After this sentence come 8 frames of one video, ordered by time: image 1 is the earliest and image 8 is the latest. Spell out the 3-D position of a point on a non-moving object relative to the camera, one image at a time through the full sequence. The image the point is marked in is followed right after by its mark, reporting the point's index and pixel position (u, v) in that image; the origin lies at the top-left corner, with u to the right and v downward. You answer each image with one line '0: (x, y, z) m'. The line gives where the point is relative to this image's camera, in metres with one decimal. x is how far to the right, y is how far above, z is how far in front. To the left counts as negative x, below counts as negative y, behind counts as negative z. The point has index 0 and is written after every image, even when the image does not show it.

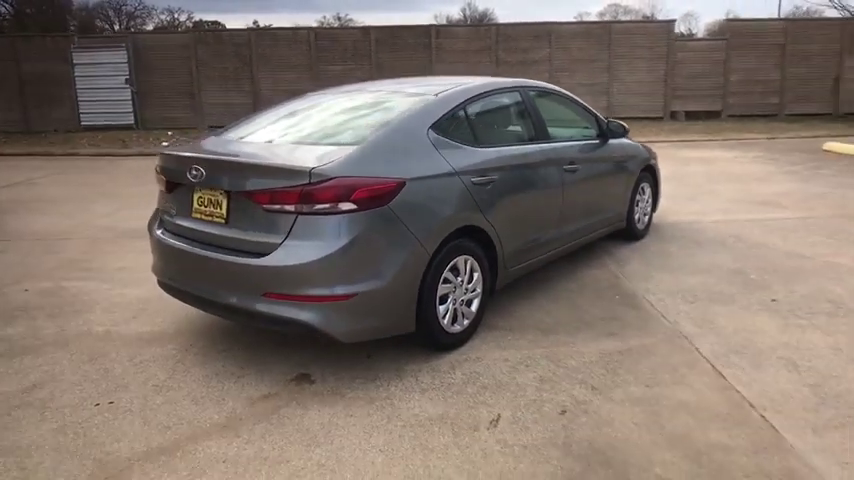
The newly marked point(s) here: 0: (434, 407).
0: (0.0, -0.8, +3.0) m
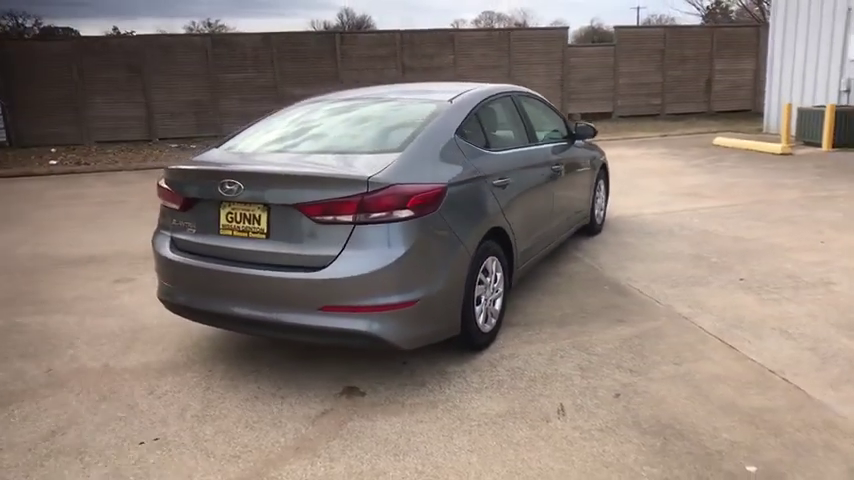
0: (+0.4, -0.8, +3.1) m
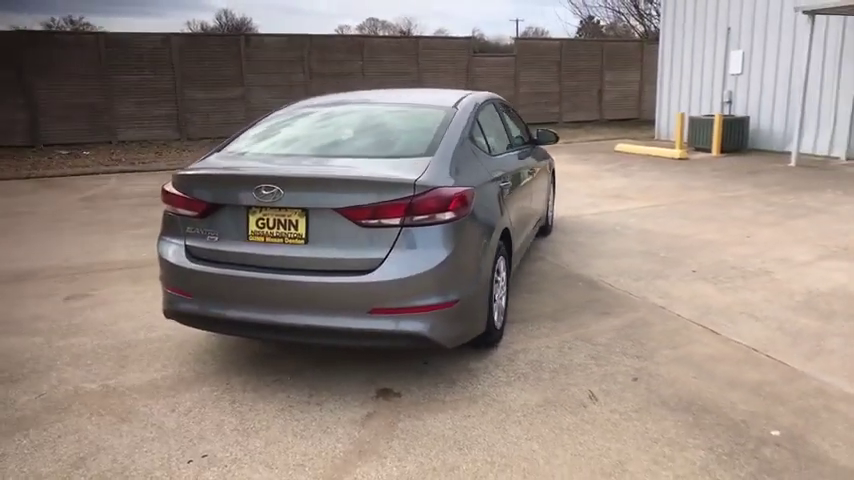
0: (+0.6, -0.8, +3.2) m
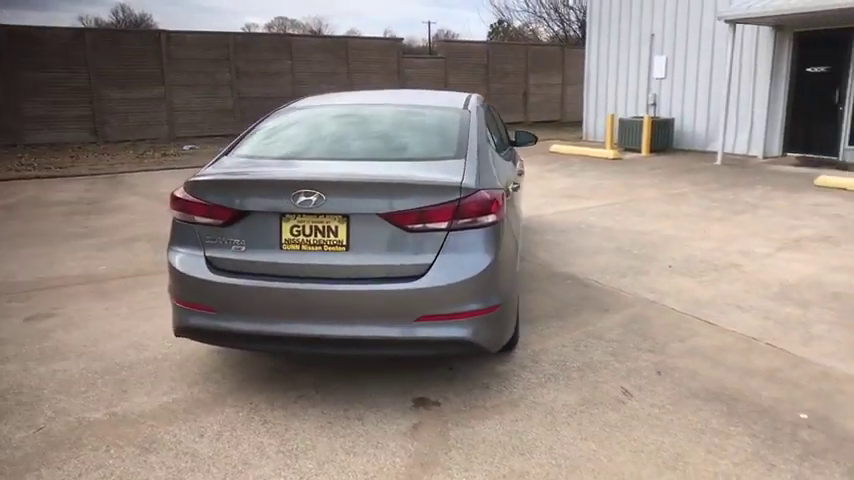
0: (+0.8, -0.8, +3.3) m
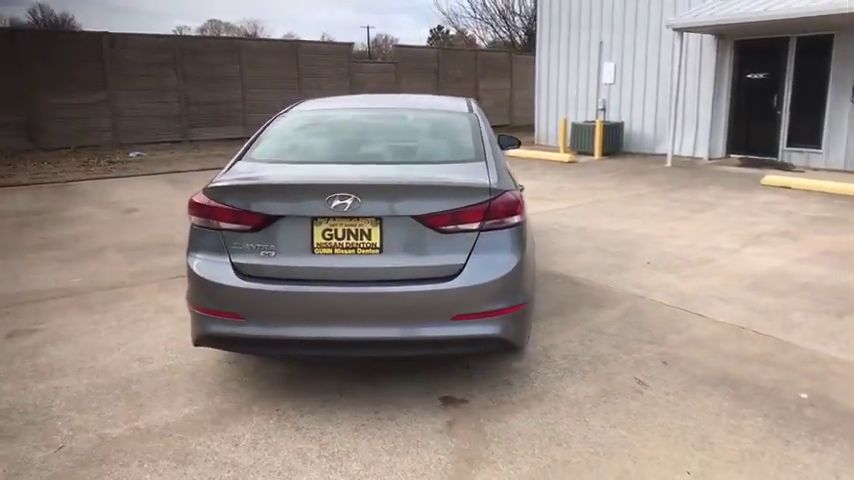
0: (+0.9, -0.8, +3.4) m
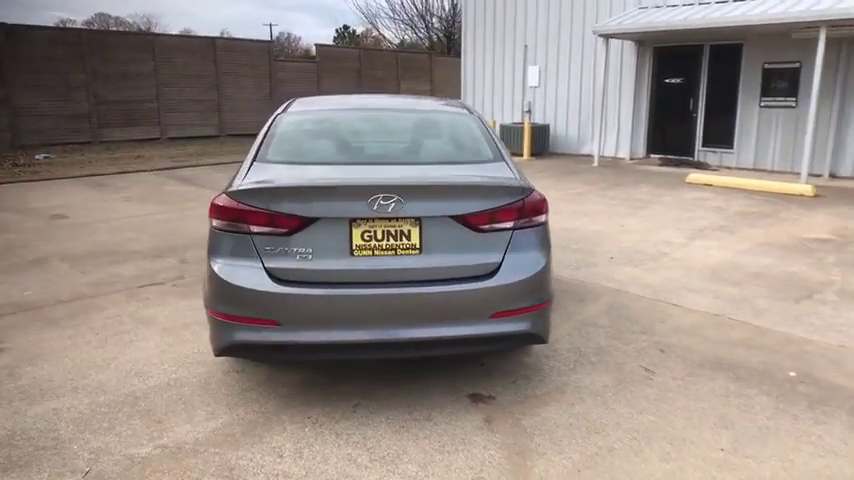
0: (+1.0, -0.8, +3.6) m
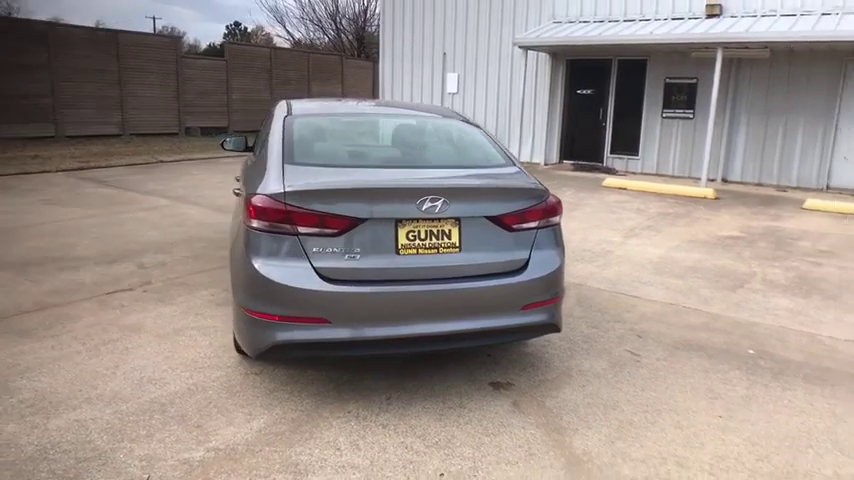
0: (+1.1, -0.8, +3.9) m
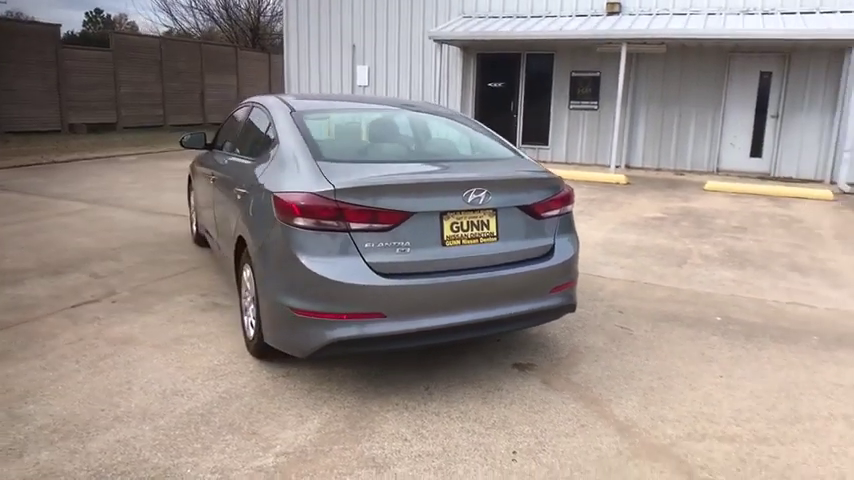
0: (+1.2, -0.7, +4.2) m
